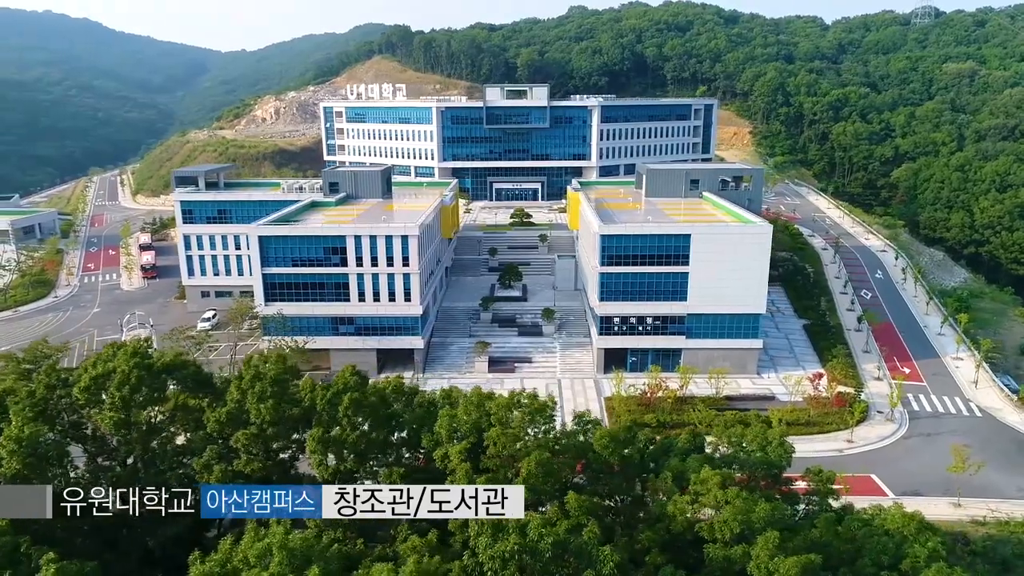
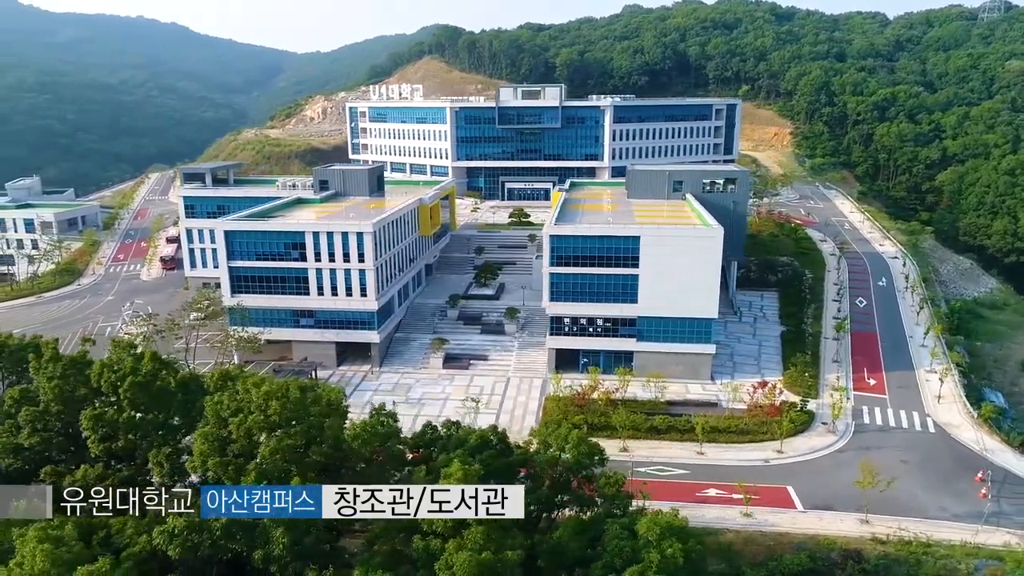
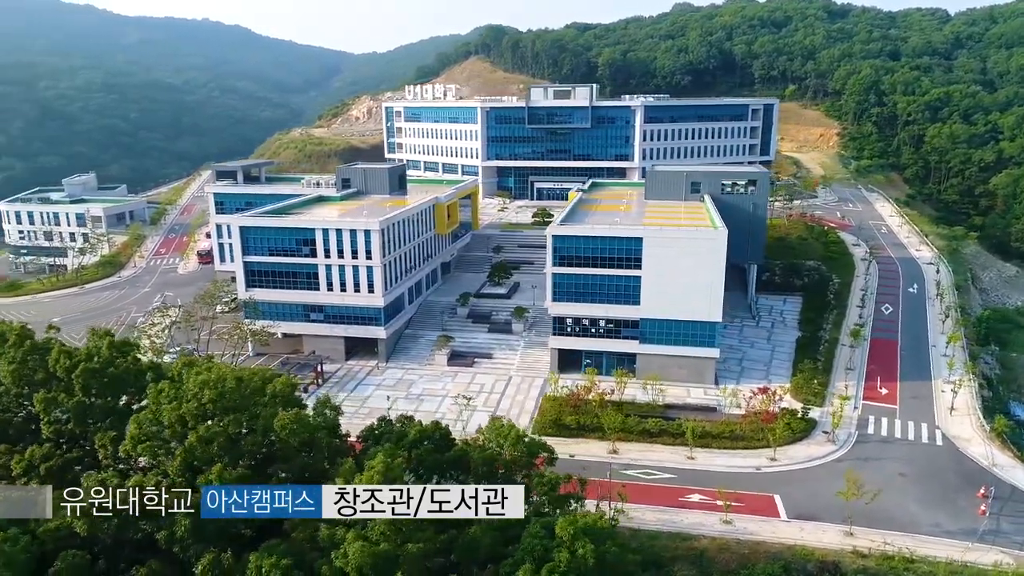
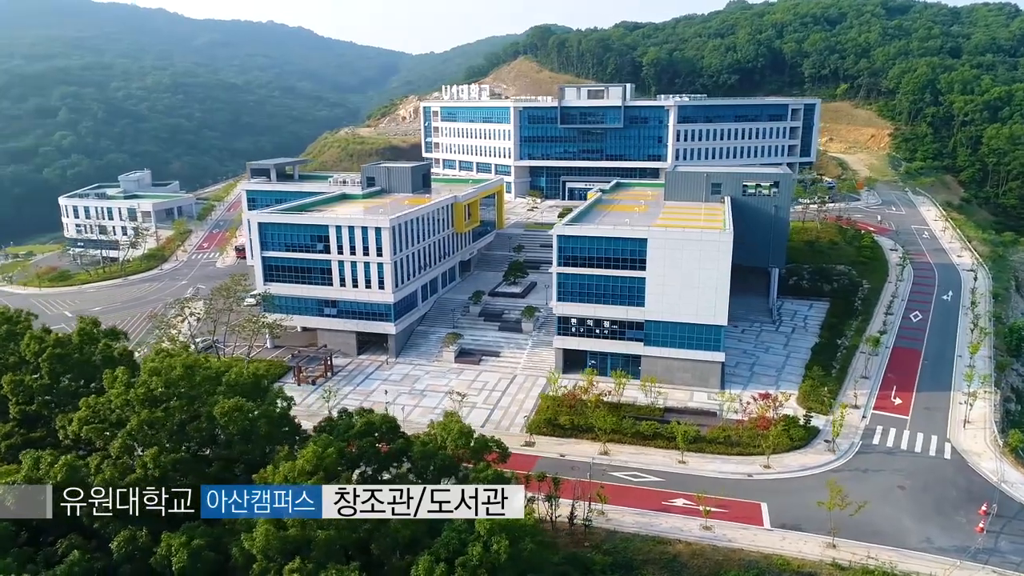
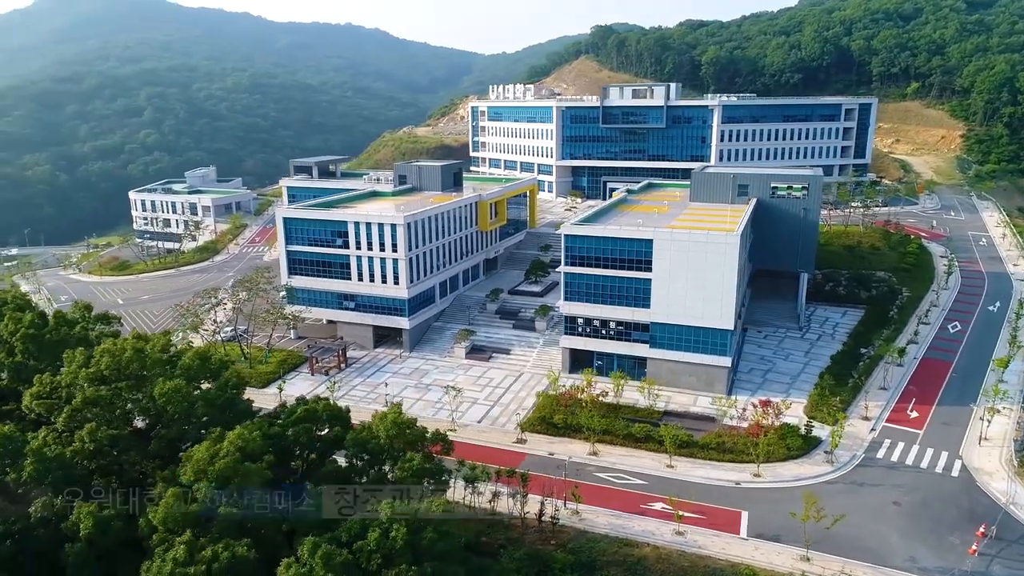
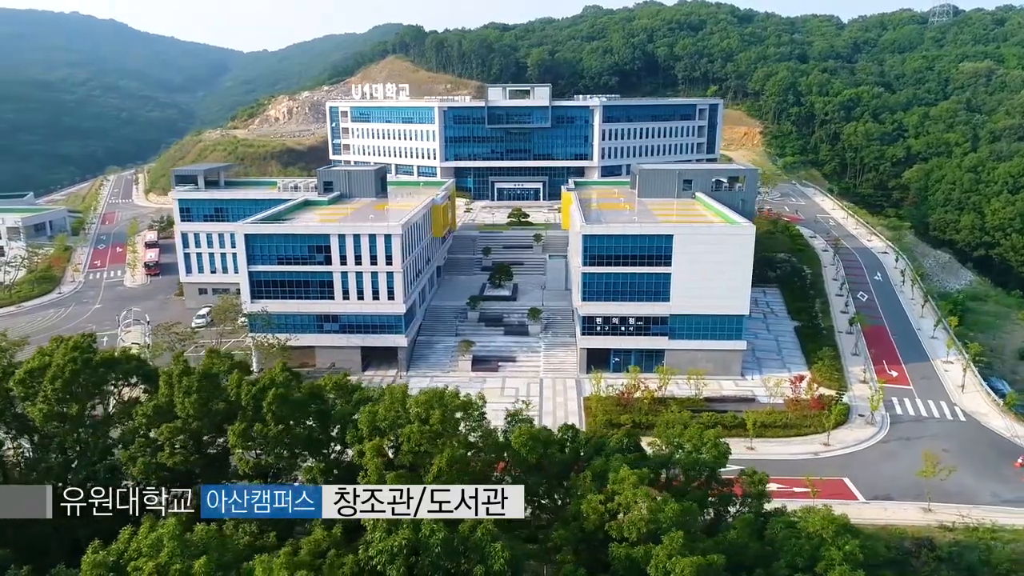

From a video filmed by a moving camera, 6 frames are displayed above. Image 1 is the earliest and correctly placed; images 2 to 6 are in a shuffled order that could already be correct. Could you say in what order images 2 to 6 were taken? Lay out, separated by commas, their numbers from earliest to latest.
6, 2, 3, 4, 5
